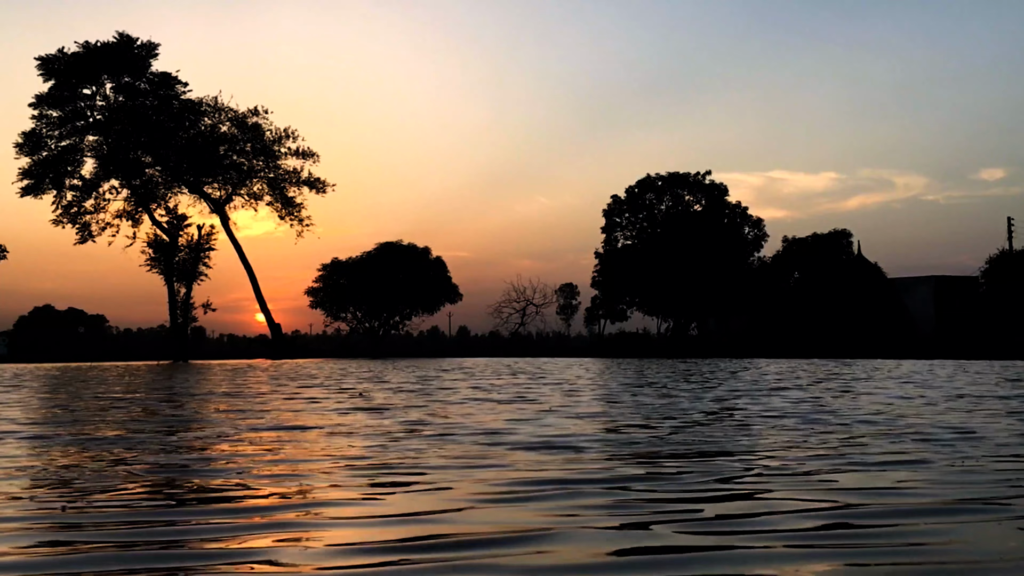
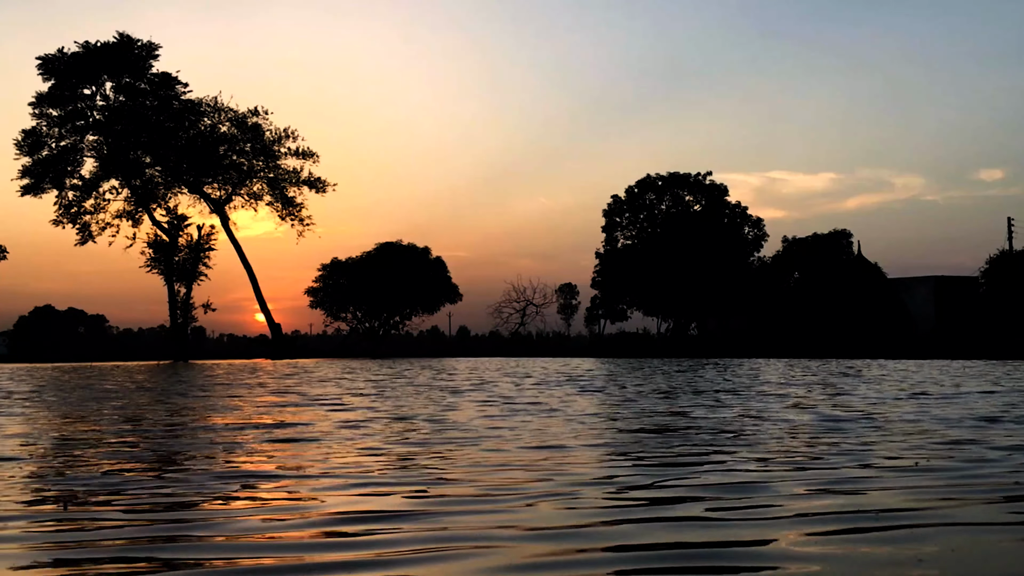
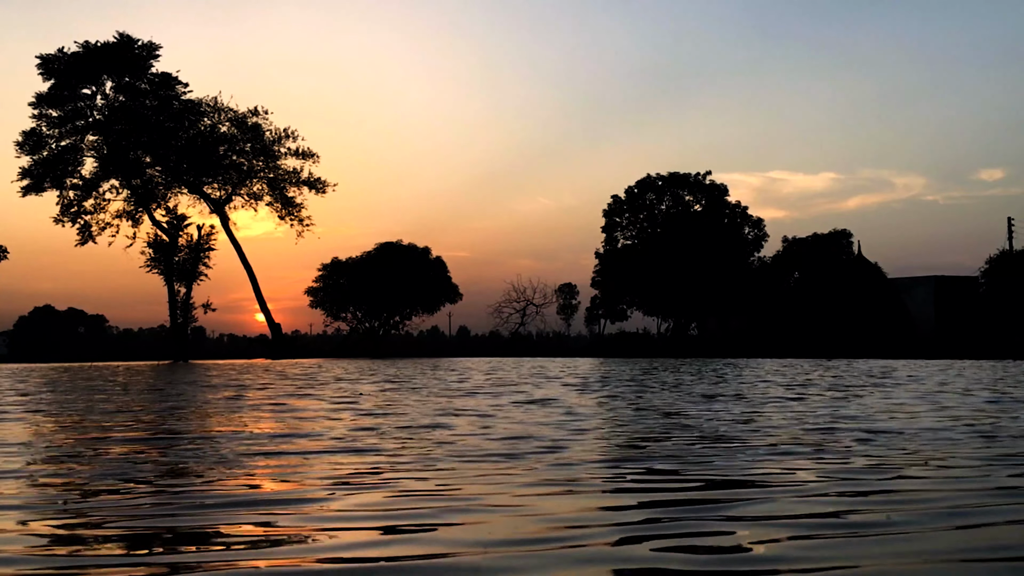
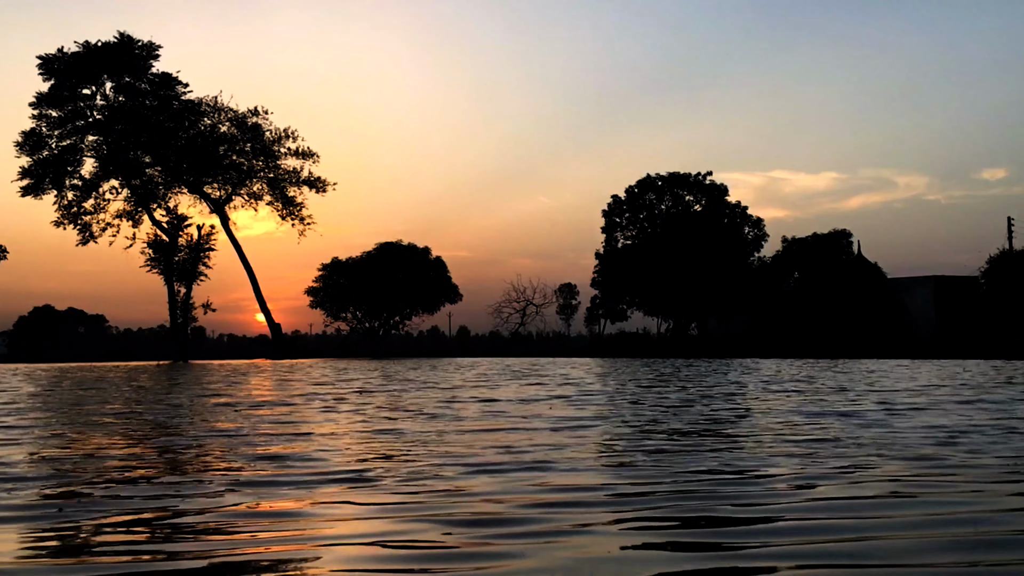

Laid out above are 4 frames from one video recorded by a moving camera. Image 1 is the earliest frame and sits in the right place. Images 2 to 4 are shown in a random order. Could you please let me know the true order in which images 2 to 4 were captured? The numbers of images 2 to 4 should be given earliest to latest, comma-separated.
4, 2, 3
